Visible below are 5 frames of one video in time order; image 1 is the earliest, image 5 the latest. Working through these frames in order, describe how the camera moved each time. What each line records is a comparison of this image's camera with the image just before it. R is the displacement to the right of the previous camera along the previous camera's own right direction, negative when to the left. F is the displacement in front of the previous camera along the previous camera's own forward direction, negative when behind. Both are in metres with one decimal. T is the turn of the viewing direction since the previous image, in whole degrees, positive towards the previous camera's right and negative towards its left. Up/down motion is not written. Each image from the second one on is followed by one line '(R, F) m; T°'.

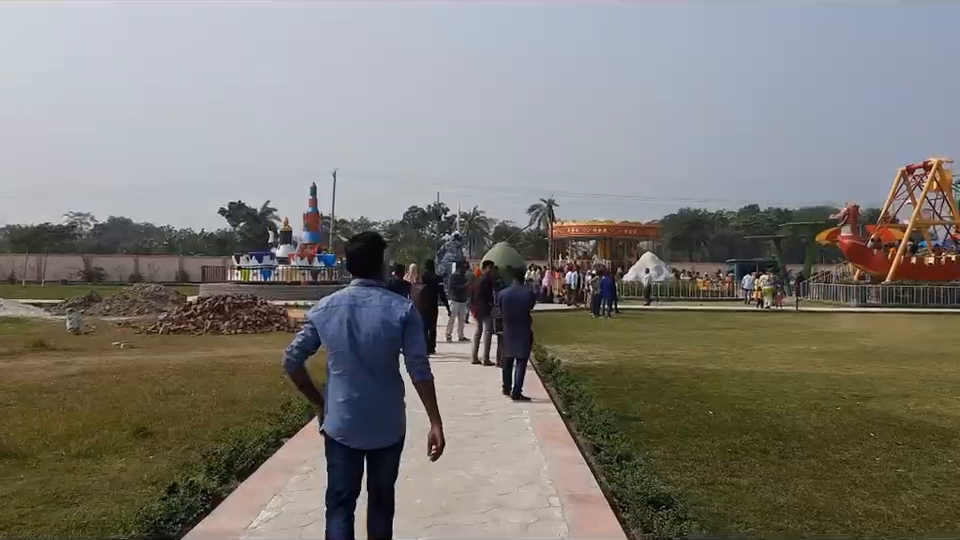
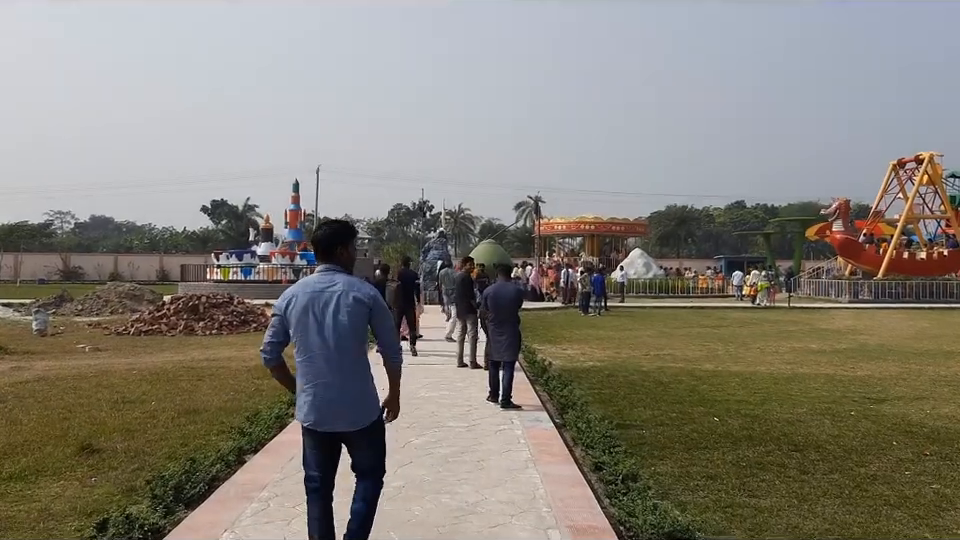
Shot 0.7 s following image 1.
(0.0, +0.7) m; +1°
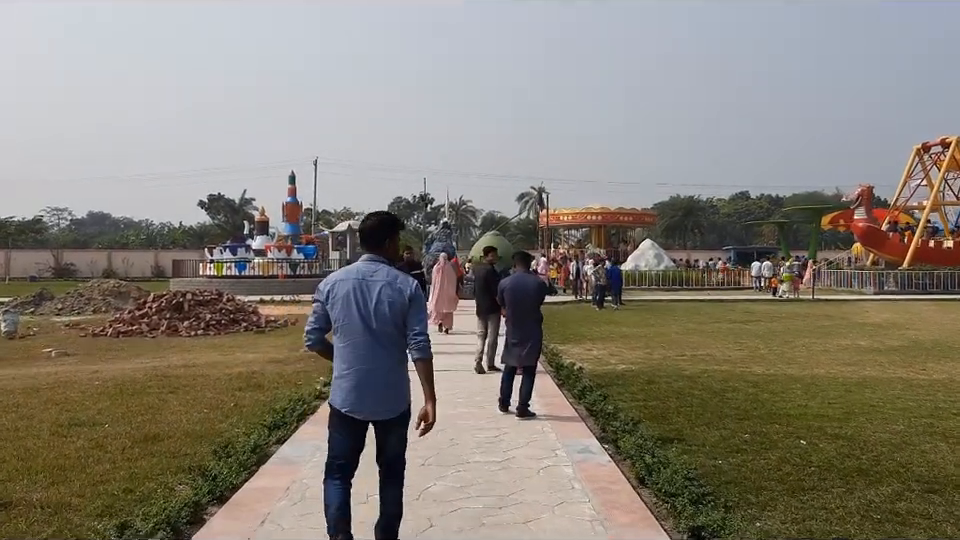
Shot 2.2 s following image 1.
(-0.2, +1.6) m; 0°
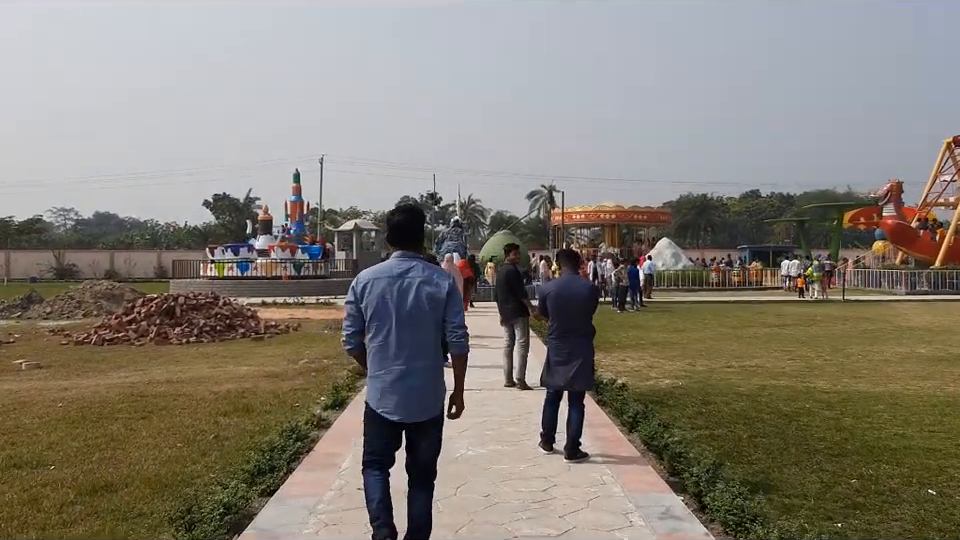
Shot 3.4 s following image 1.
(-0.2, +1.4) m; 0°
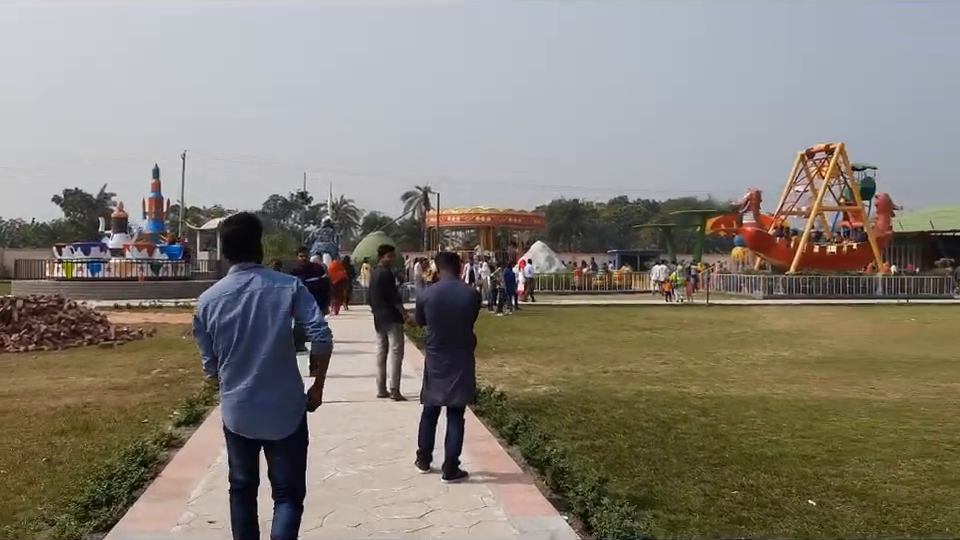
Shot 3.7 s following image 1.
(0.0, +0.4) m; +8°
